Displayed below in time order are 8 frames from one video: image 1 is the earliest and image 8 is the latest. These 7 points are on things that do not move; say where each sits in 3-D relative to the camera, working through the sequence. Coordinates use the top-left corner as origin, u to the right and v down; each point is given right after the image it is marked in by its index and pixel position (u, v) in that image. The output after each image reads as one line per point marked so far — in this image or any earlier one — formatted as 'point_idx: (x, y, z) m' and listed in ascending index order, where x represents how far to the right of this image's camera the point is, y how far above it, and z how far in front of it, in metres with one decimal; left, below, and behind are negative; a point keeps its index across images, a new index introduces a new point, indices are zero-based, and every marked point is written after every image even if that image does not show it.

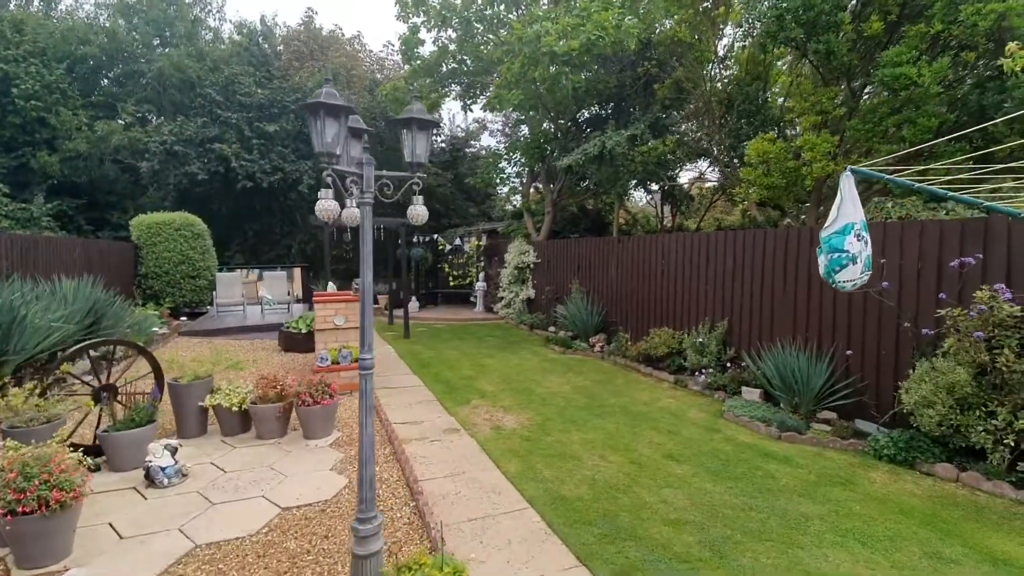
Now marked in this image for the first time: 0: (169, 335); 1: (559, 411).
0: (-6.0, -0.8, +8.9) m
1: (+0.4, -1.2, +4.8) m
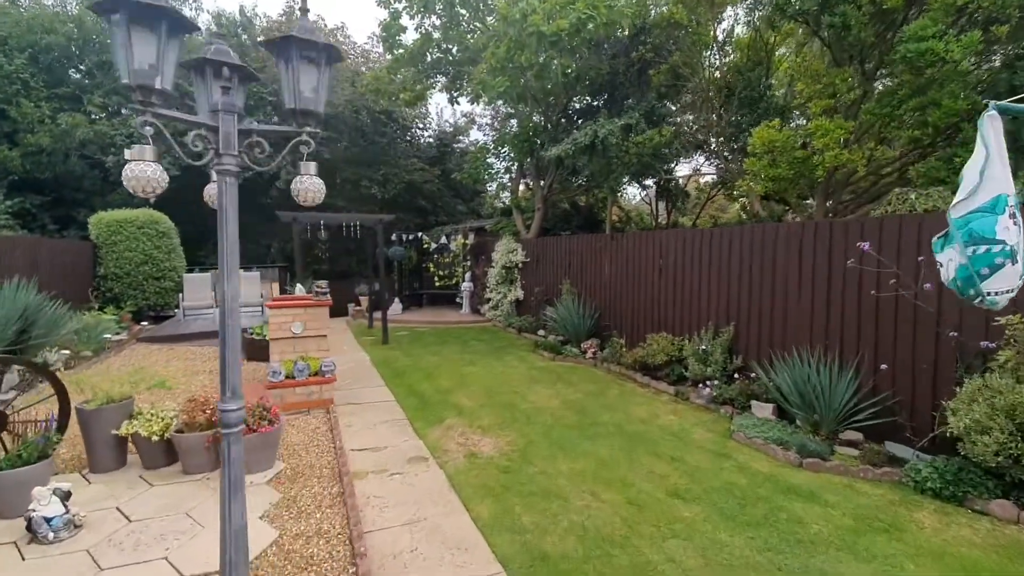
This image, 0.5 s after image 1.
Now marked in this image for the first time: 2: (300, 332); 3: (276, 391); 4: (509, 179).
0: (-6.3, -0.9, +8.2) m
1: (+0.3, -1.2, +4.2) m
2: (-2.1, -0.4, +5.0) m
3: (-2.1, -0.9, +4.5) m
4: (-0.1, +3.0, +13.9) m
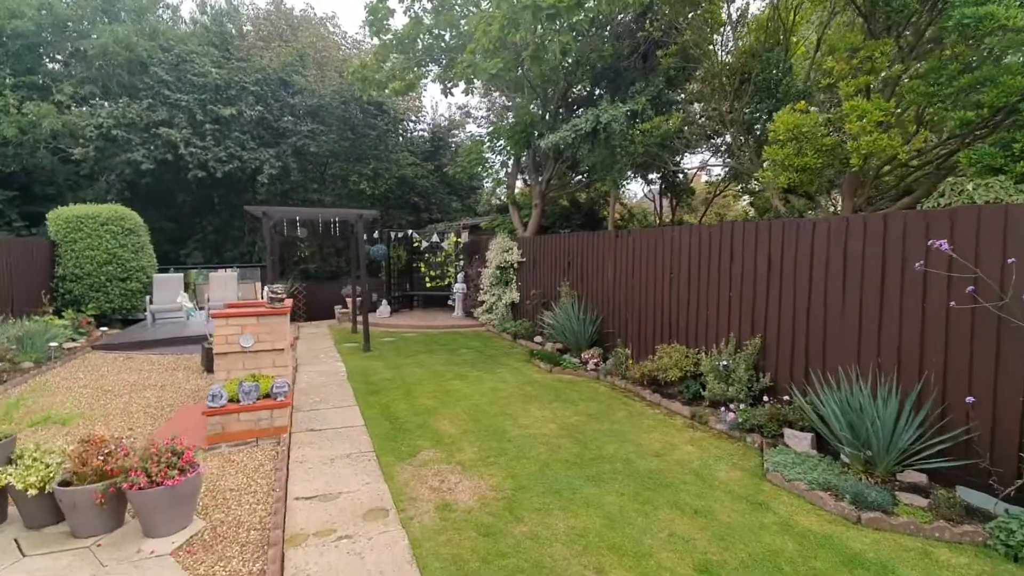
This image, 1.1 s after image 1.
0: (-6.4, -0.9, +7.5) m
1: (+0.2, -1.2, +3.5) m
2: (-2.2, -0.5, +4.2) m
3: (-2.2, -1.0, +3.8) m
4: (-0.2, +3.0, +13.1) m
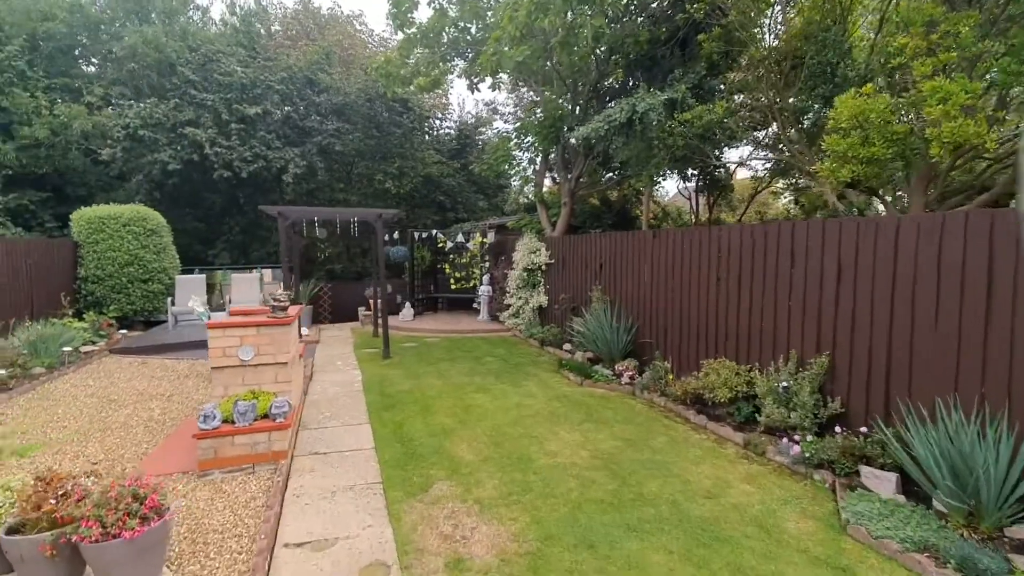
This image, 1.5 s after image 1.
0: (-6.0, -0.9, +7.3) m
1: (+0.3, -1.3, +3.0) m
2: (-2.0, -0.5, +3.8) m
3: (-2.0, -1.0, +3.4) m
4: (+0.5, +2.9, +12.6) m
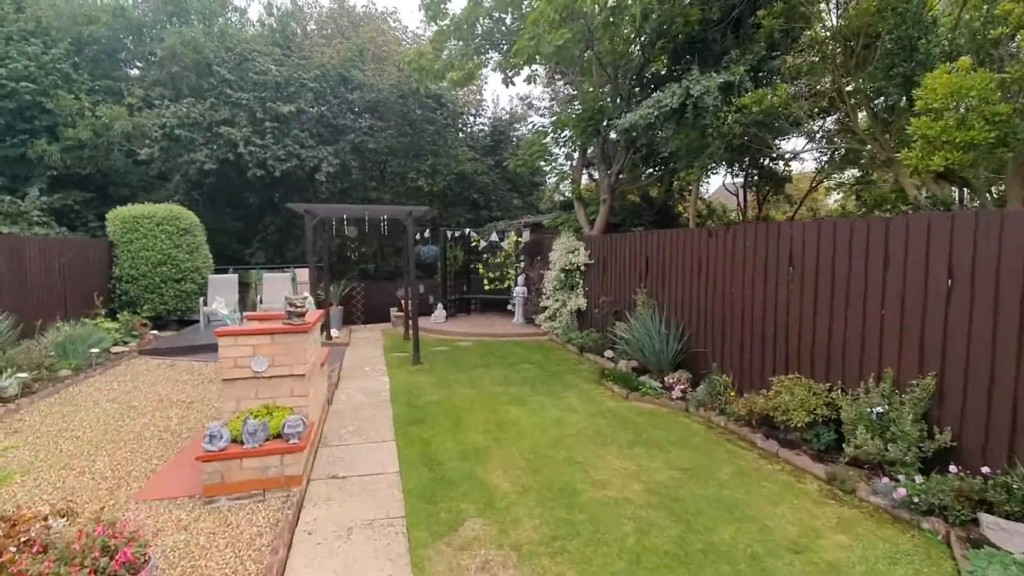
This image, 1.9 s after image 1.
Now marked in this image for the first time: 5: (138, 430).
0: (-5.5, -0.9, +7.2) m
1: (+0.5, -1.4, +2.4) m
2: (-1.7, -0.6, +3.5) m
3: (-1.8, -1.1, +3.0) m
4: (+1.4, +2.9, +12.1) m
5: (-3.2, -1.2, +4.4) m
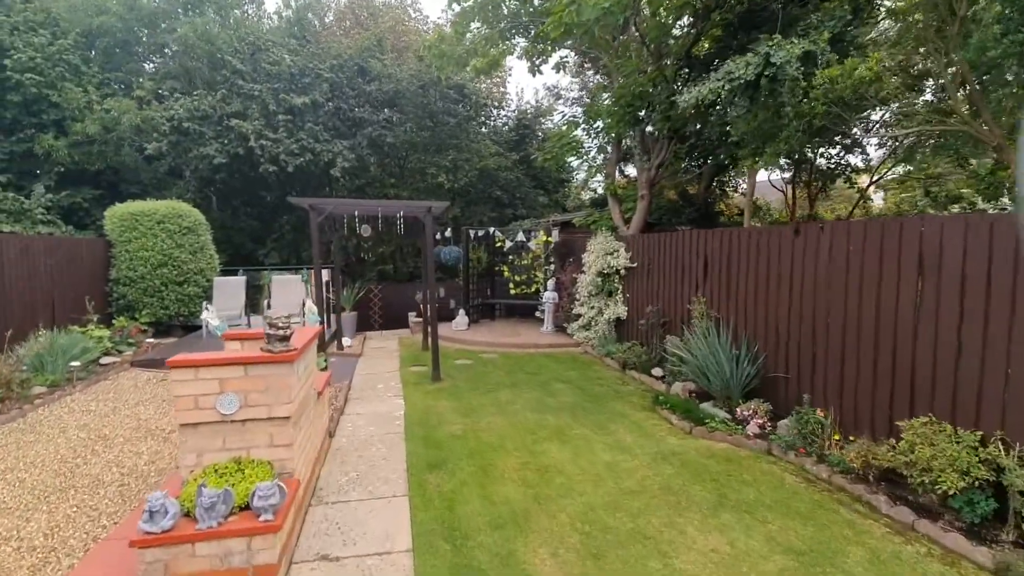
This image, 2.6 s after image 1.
0: (-5.1, -1.0, +6.5) m
1: (+0.8, -1.4, +1.5) m
2: (-1.4, -0.6, +2.6) m
3: (-1.5, -1.1, +2.2) m
4: (+2.0, +2.8, +11.1) m
5: (-2.9, -1.3, +3.6) m
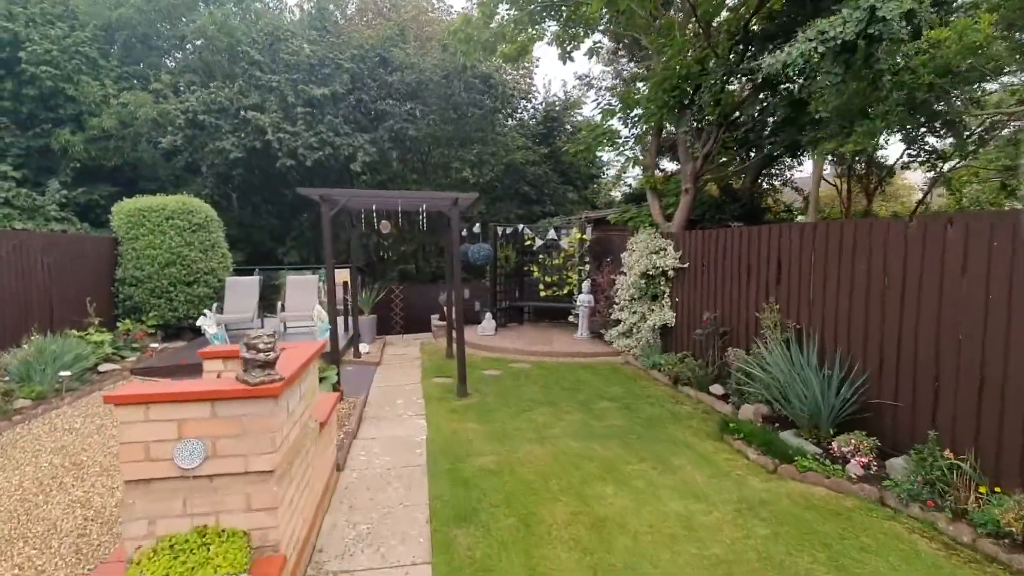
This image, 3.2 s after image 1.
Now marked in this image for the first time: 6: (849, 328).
0: (-4.7, -1.0, +6.0) m
1: (+0.9, -1.5, +0.7) m
2: (-1.2, -0.7, +1.9) m
3: (-1.3, -1.2, +1.5) m
4: (+2.6, +2.8, +10.3) m
5: (-2.7, -1.3, +3.0) m
6: (+2.7, -0.3, +4.0) m
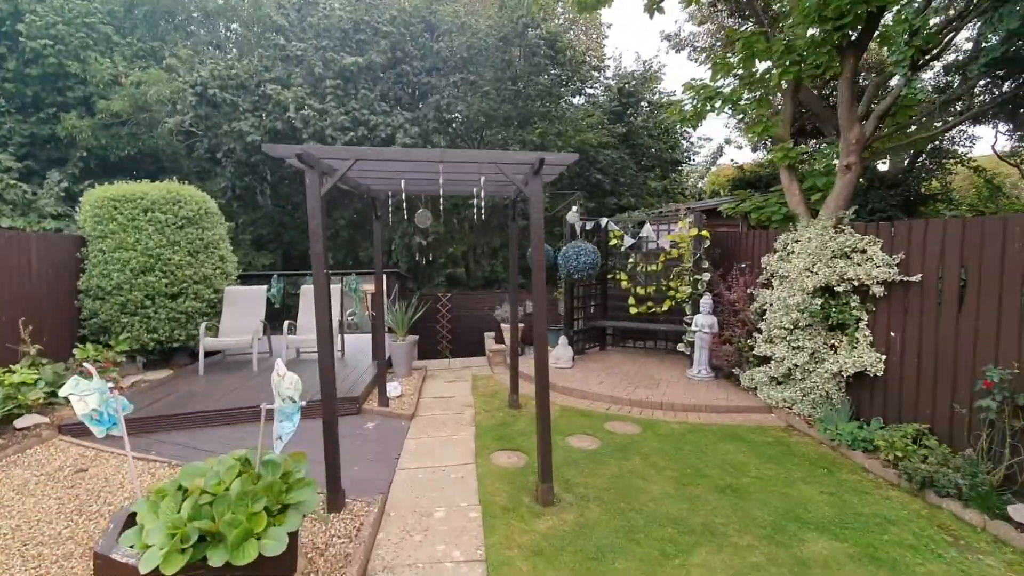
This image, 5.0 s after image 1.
0: (-3.8, -1.1, +4.1) m
1: (+1.2, -1.7, -1.6) m
2: (-0.8, -0.8, -0.2) m
3: (-0.9, -1.3, -0.7) m
4: (+3.8, +2.5, +7.7) m
5: (-2.1, -1.5, +0.9) m
6: (+3.3, -0.5, +1.5) m
